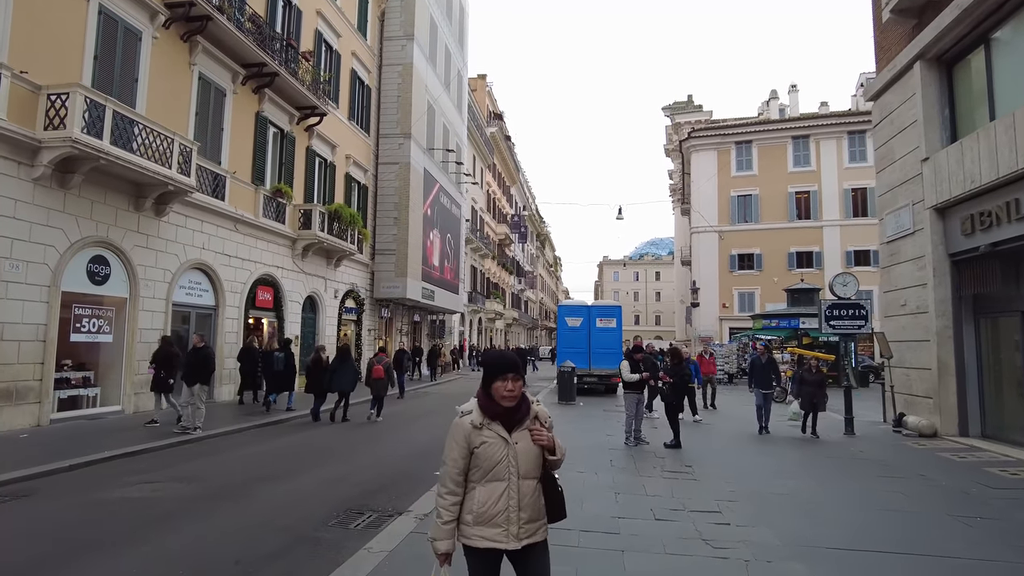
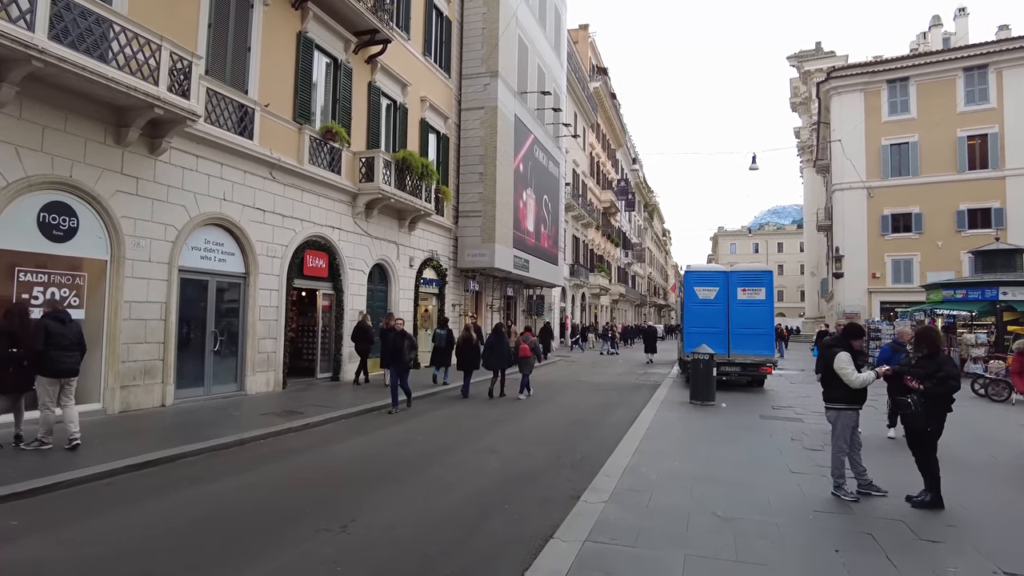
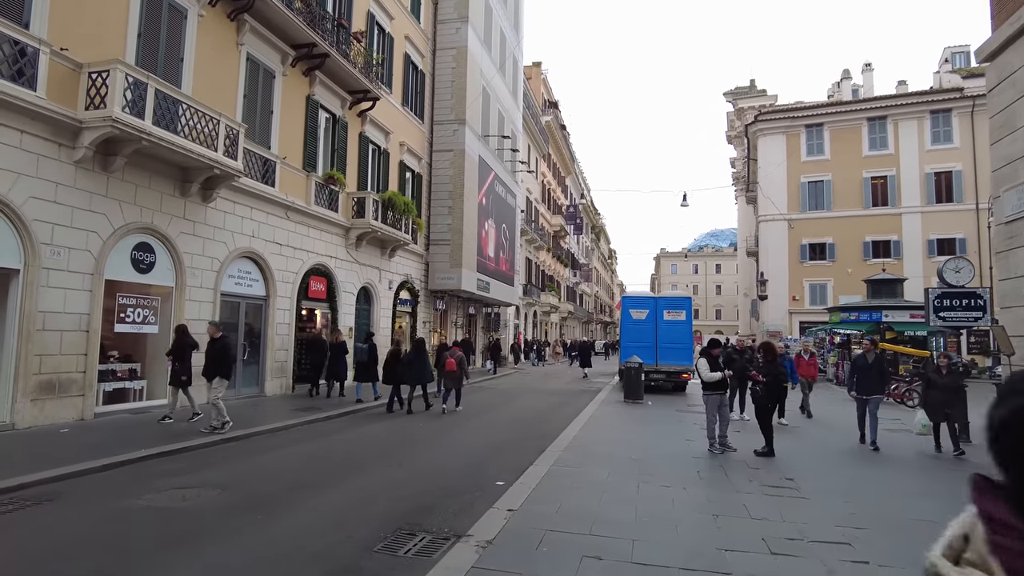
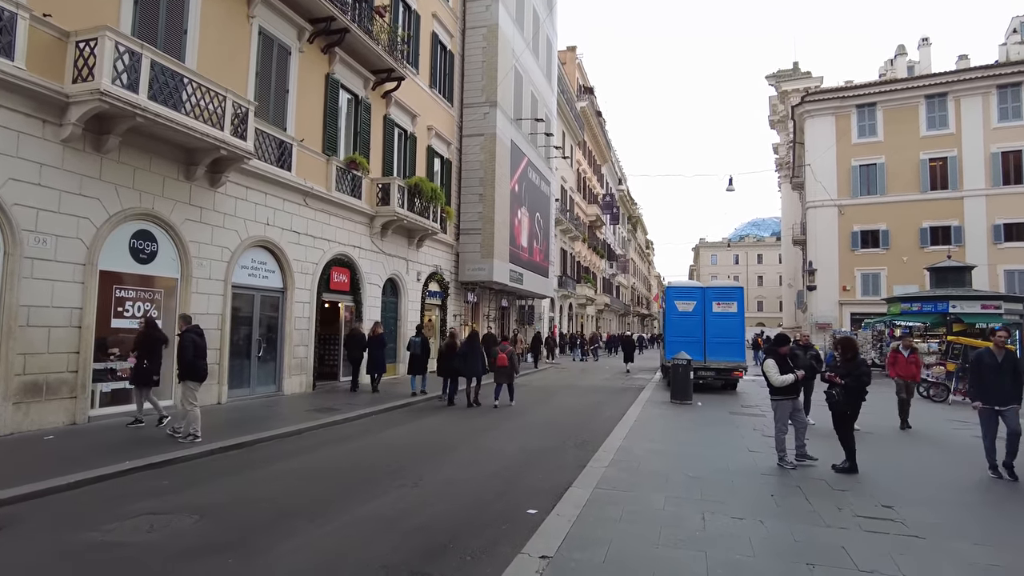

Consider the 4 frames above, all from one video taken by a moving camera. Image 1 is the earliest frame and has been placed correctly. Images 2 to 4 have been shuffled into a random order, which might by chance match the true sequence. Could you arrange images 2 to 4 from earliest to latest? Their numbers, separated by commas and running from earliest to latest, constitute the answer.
3, 4, 2
